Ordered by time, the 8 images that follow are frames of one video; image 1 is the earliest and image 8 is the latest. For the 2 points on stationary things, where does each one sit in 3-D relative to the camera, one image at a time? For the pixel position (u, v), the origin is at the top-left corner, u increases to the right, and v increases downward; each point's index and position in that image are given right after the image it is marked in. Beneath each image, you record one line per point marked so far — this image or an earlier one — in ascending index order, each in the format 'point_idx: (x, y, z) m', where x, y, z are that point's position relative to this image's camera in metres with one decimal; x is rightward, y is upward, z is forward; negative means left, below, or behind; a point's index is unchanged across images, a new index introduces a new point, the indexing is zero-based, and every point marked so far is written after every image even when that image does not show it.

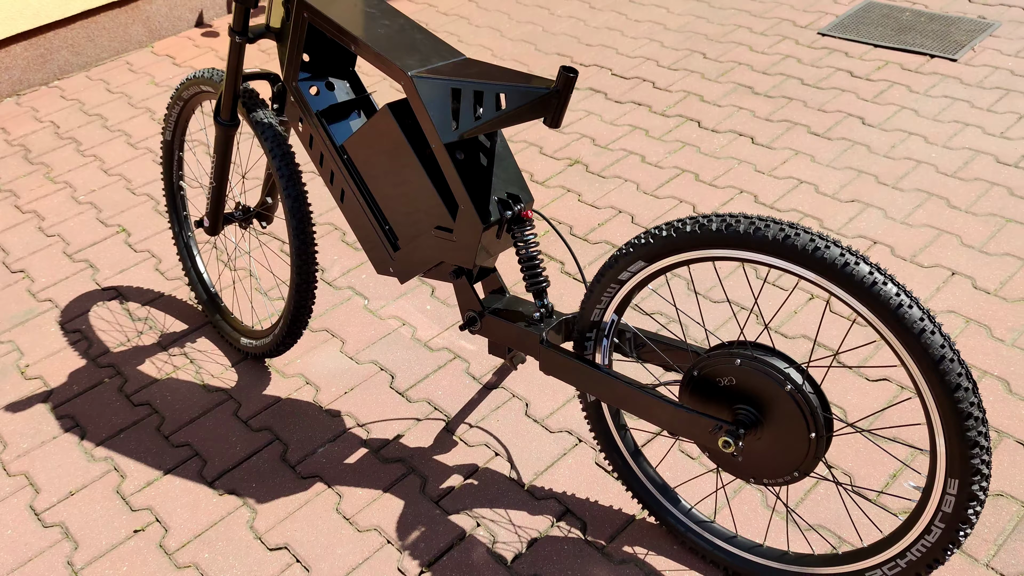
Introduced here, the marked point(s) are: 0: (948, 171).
0: (+1.8, +0.5, +3.7) m
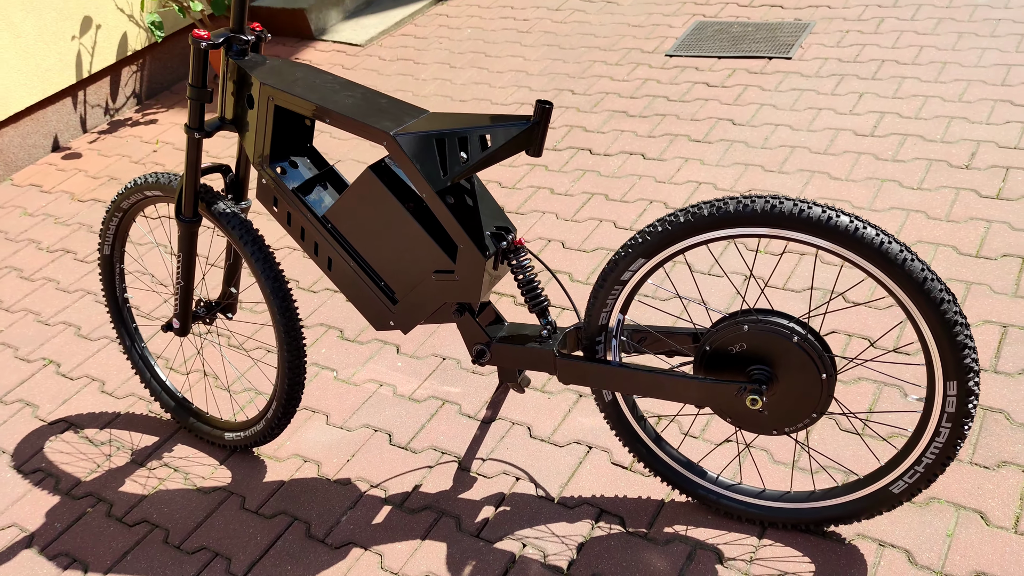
0: (+1.5, +0.7, +4.2) m
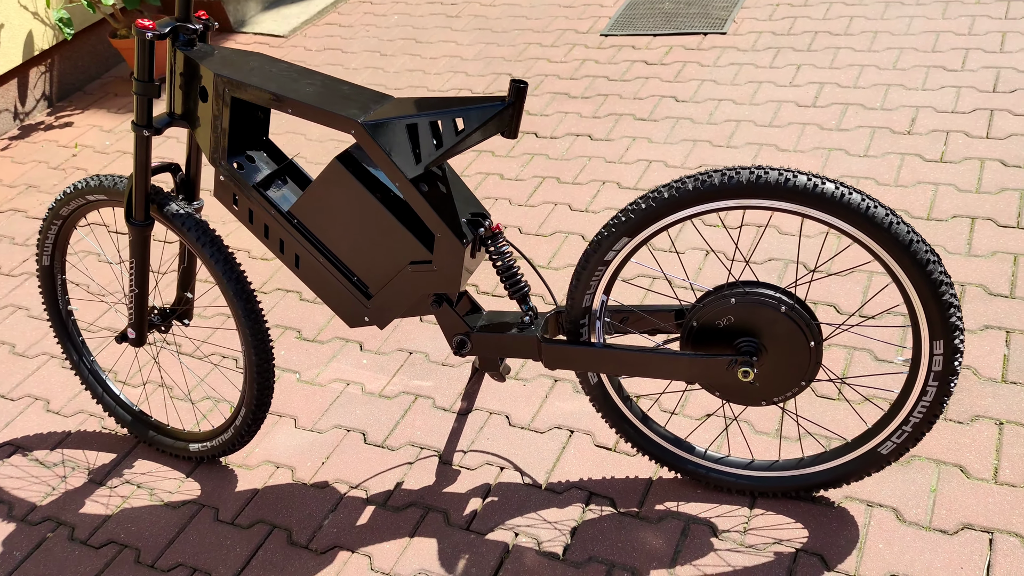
0: (+1.2, +0.8, +4.2) m
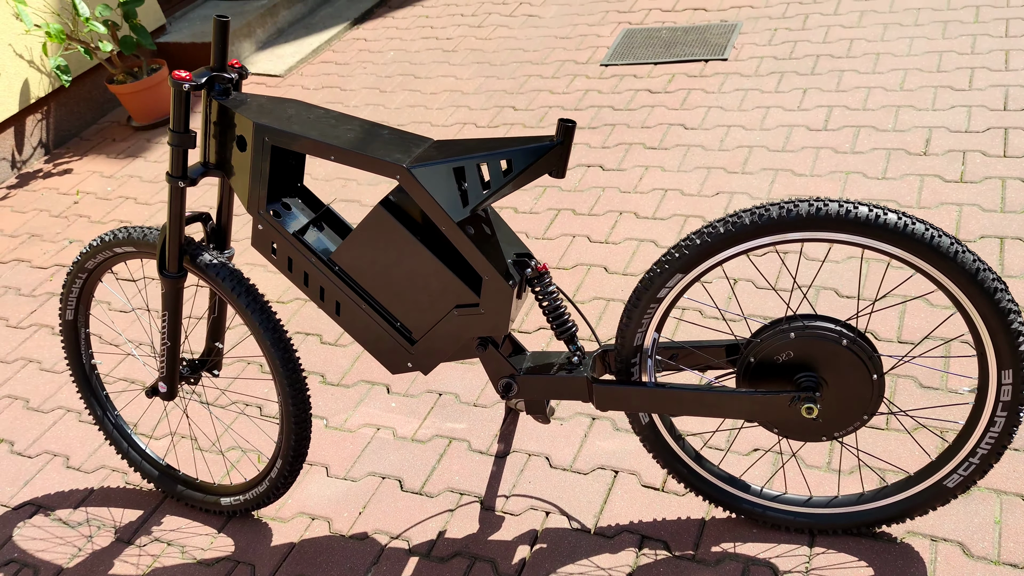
0: (+1.3, +0.7, +4.2) m
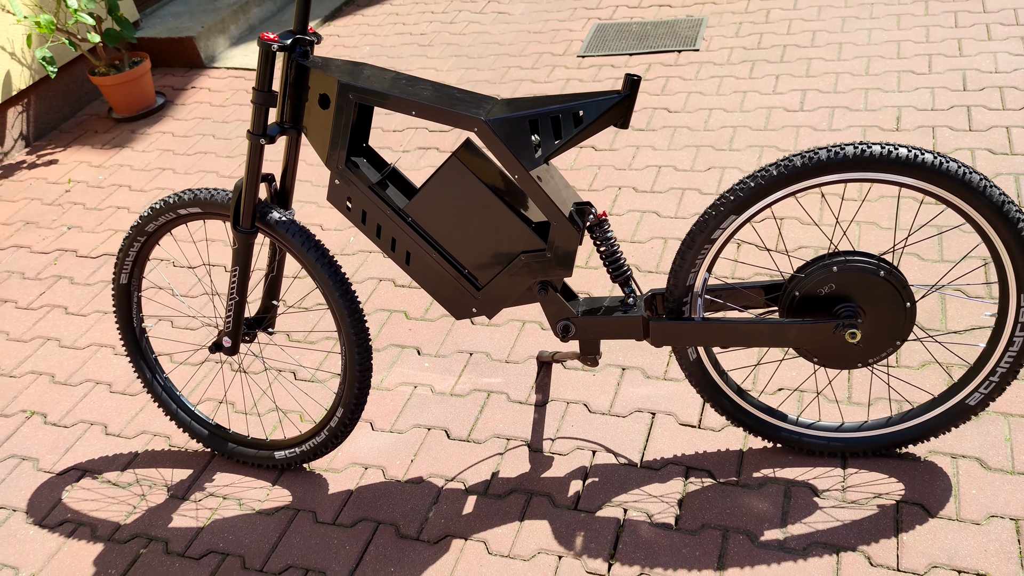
0: (+1.3, +0.8, +4.5) m
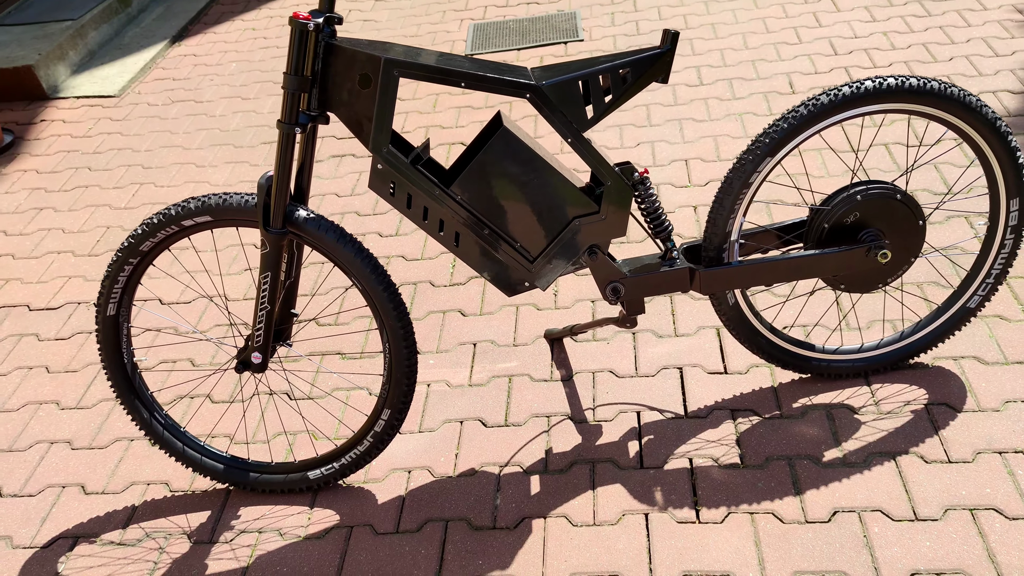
0: (+0.9, +1.0, +4.7) m
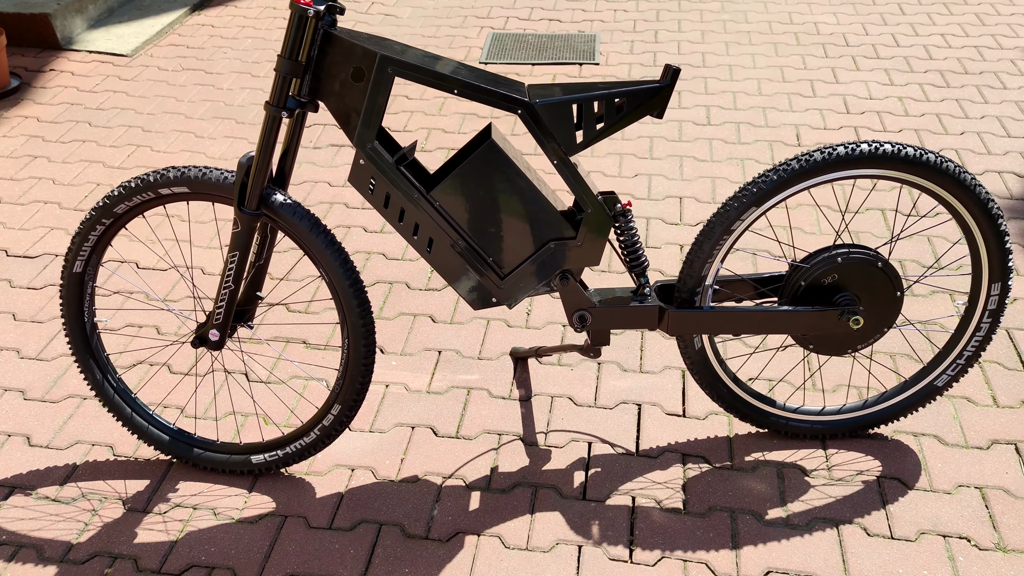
0: (+0.9, +0.8, +4.7) m
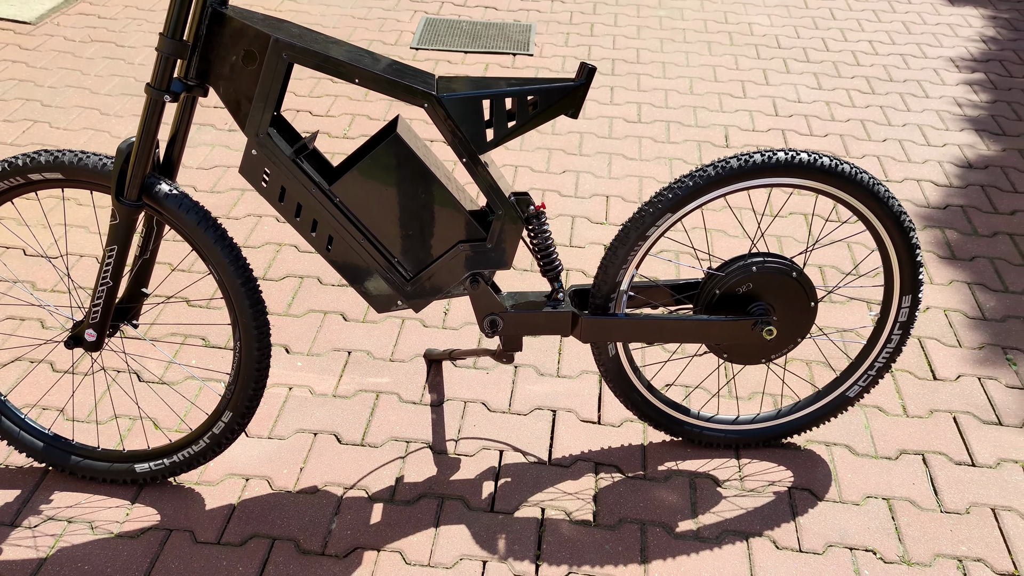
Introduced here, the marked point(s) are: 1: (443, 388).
0: (+0.5, +0.8, +4.7) m
1: (-0.2, -0.3, +3.0) m
